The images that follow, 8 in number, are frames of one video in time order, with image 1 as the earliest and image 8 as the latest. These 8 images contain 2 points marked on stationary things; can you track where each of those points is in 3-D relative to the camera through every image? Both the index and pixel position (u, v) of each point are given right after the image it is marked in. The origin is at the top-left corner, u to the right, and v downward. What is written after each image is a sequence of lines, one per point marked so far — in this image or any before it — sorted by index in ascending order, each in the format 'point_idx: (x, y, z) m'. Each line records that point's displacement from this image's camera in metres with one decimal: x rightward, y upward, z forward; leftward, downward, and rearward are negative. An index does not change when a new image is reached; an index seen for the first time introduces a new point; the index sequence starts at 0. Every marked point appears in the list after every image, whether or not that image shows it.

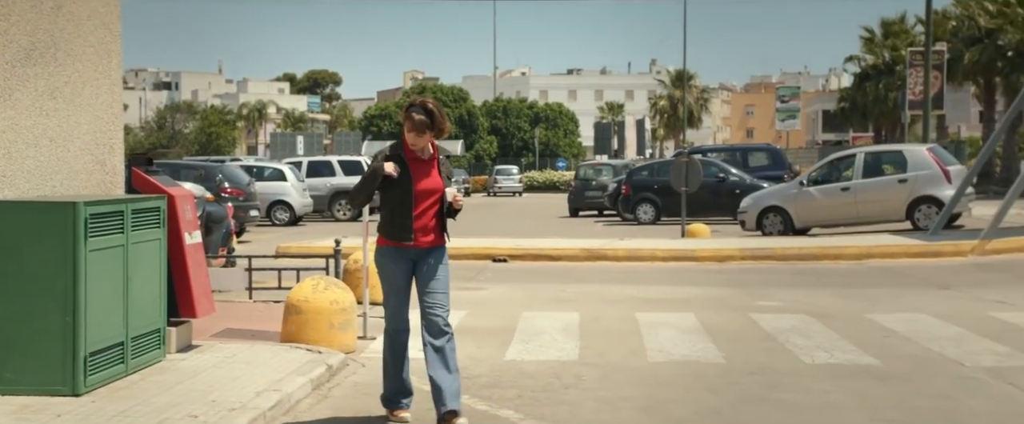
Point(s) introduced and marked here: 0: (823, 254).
0: (+5.2, -0.7, +14.0) m
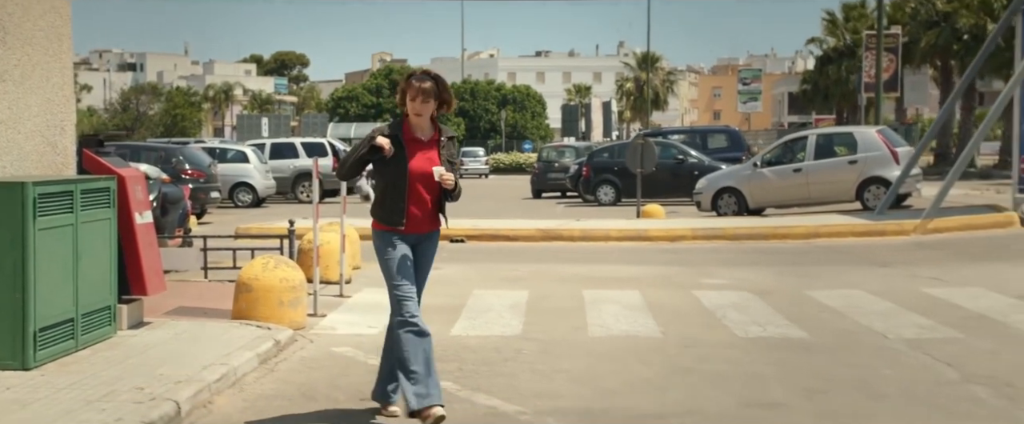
0: (+4.5, -0.4, +14.5) m
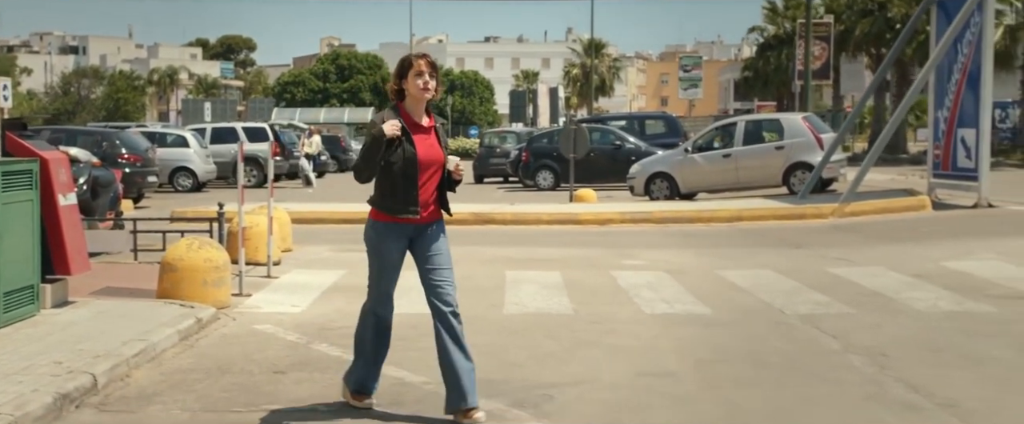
0: (+3.3, -0.1, +15.1) m
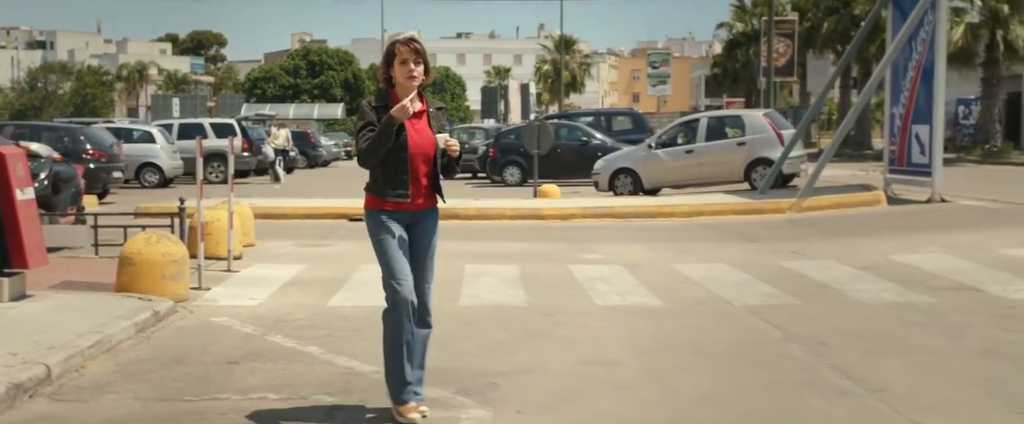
0: (+2.7, 0.0, +15.4) m
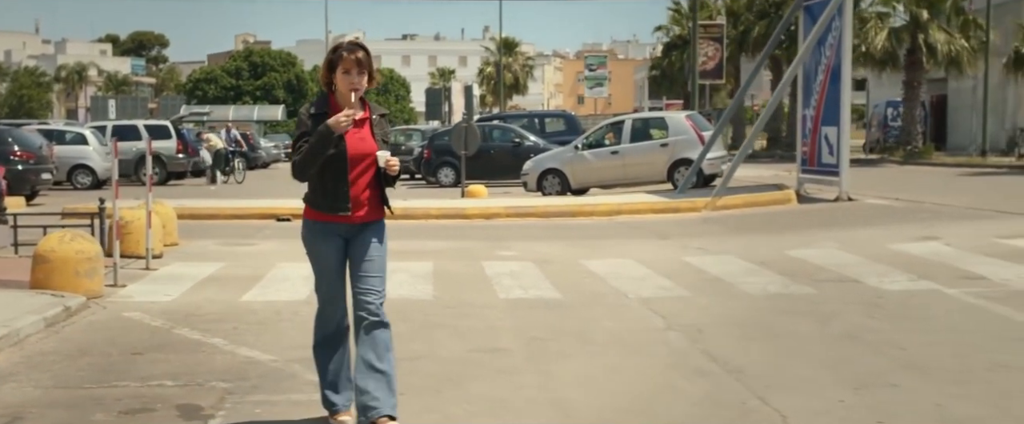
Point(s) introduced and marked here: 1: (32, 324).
0: (+1.3, 0.0, +16.0) m
1: (-4.2, -1.0, +7.3) m
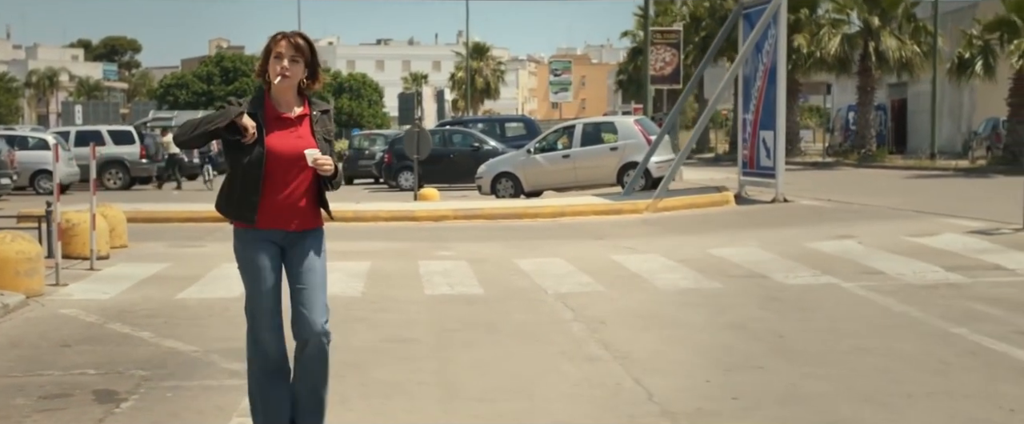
0: (+0.3, 0.0, +16.6) m
1: (-5.0, -1.0, +7.7) m
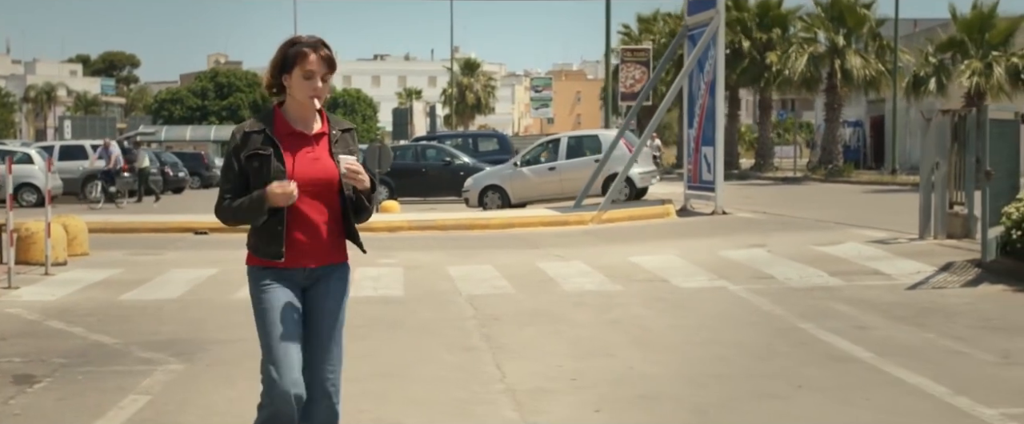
0: (-0.8, -0.3, +17.4) m
1: (-6.1, -1.1, +8.6) m
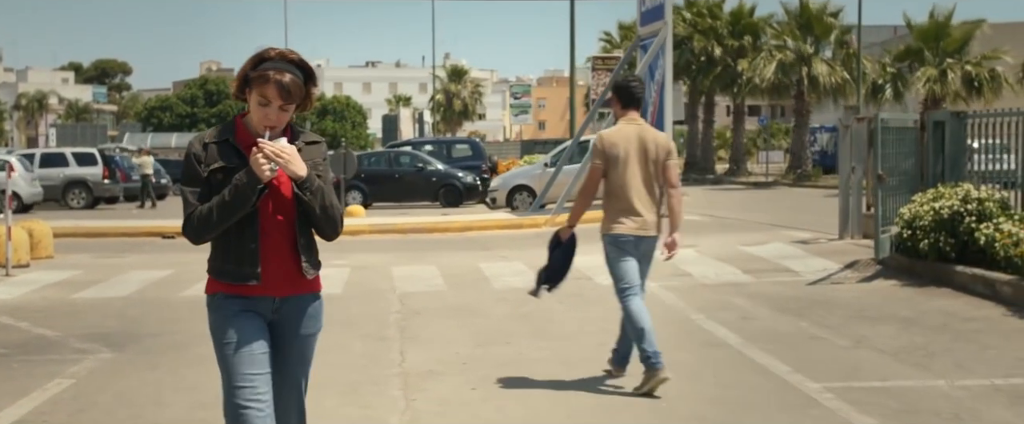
0: (-1.7, -0.3, +18.1) m
1: (-7.1, -1.1, +9.3) m
